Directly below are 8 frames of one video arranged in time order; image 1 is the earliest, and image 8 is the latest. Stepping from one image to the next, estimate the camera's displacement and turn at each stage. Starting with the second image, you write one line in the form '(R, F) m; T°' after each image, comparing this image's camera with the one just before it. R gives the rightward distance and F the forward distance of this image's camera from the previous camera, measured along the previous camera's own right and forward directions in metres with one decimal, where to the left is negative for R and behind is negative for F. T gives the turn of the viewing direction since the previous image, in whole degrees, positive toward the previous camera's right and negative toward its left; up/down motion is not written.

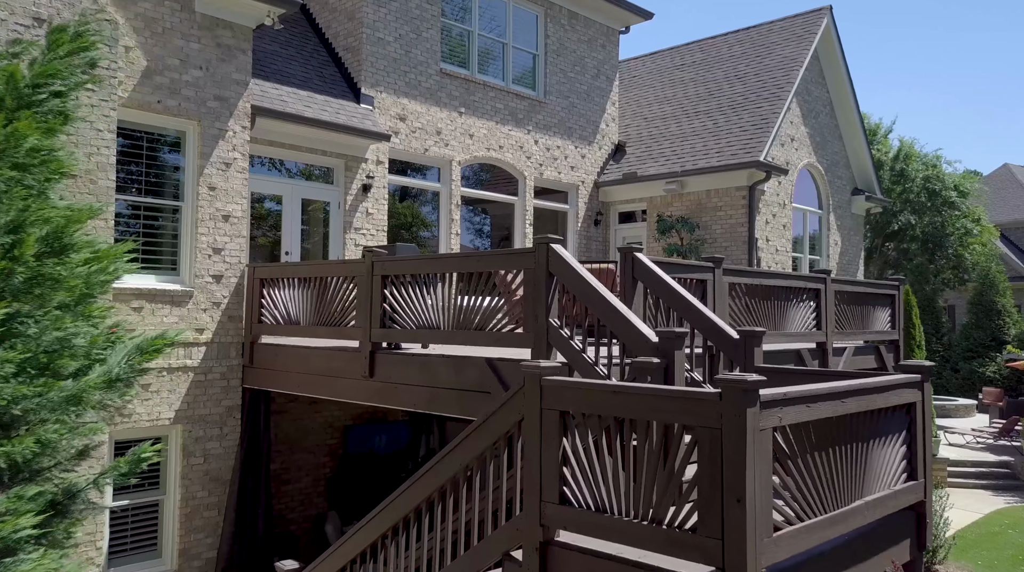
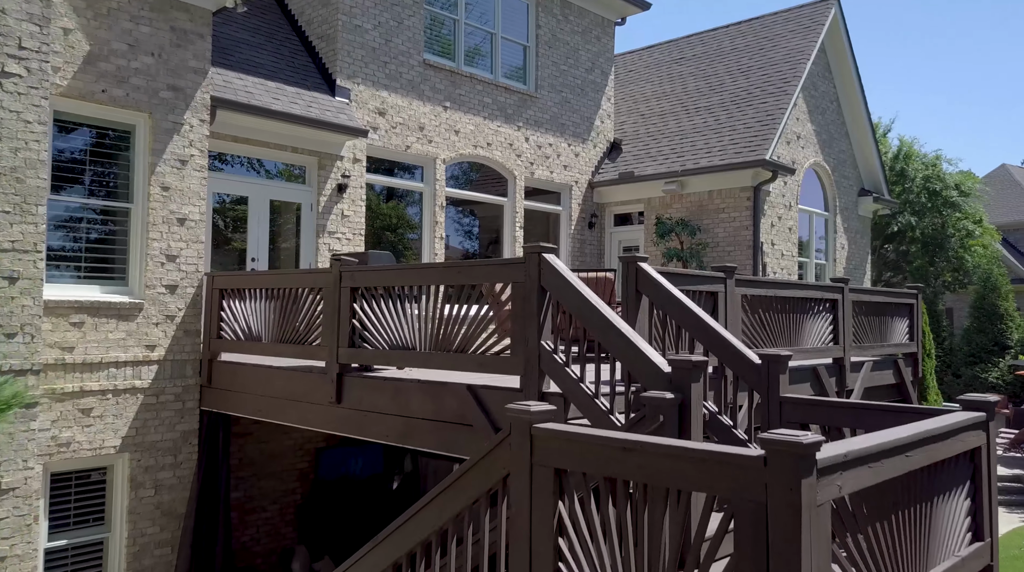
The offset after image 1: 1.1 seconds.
(0.0, +1.0) m; 0°
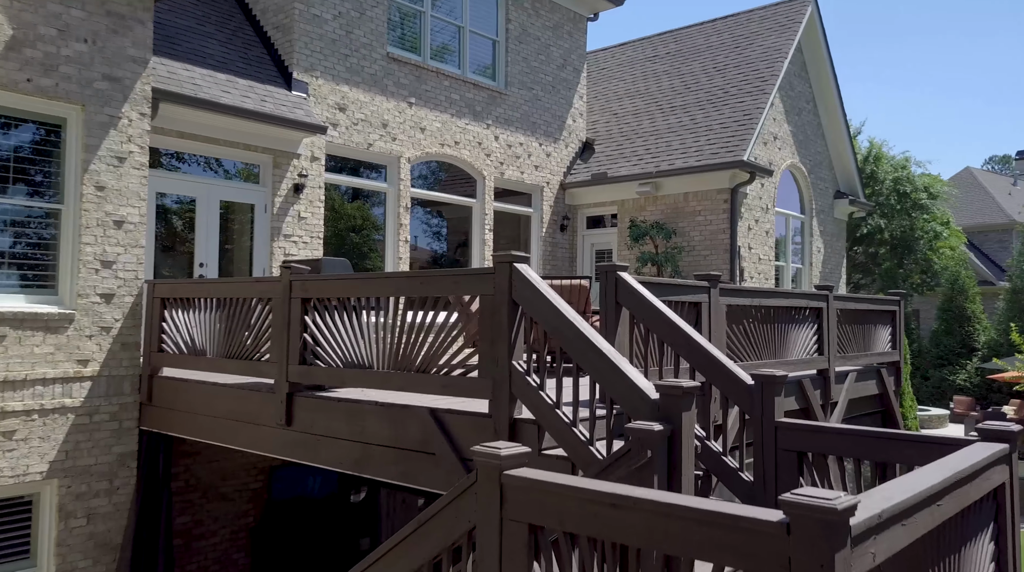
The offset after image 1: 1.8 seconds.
(0.0, +0.6) m; +2°
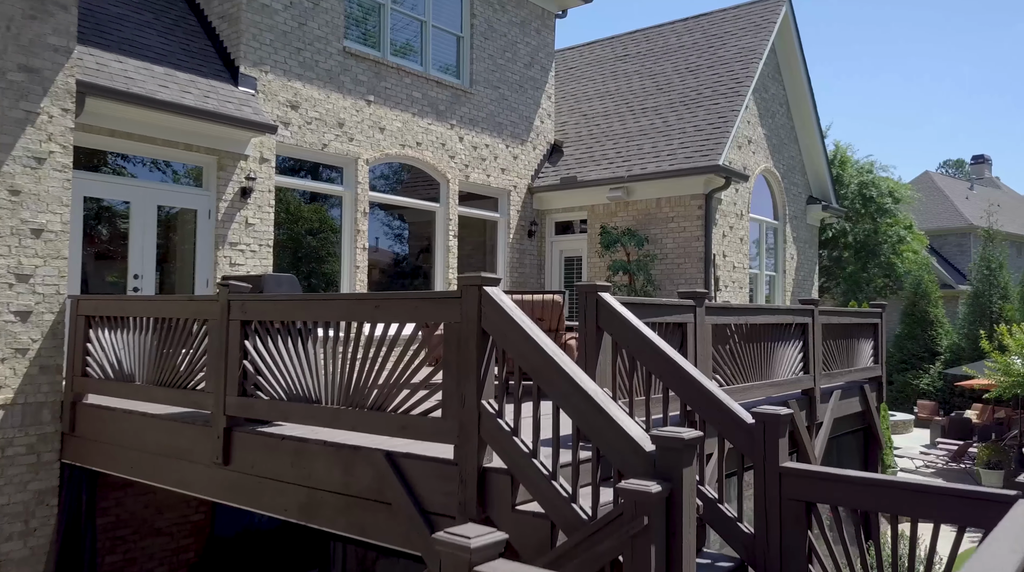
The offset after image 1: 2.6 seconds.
(0.0, +0.7) m; +2°
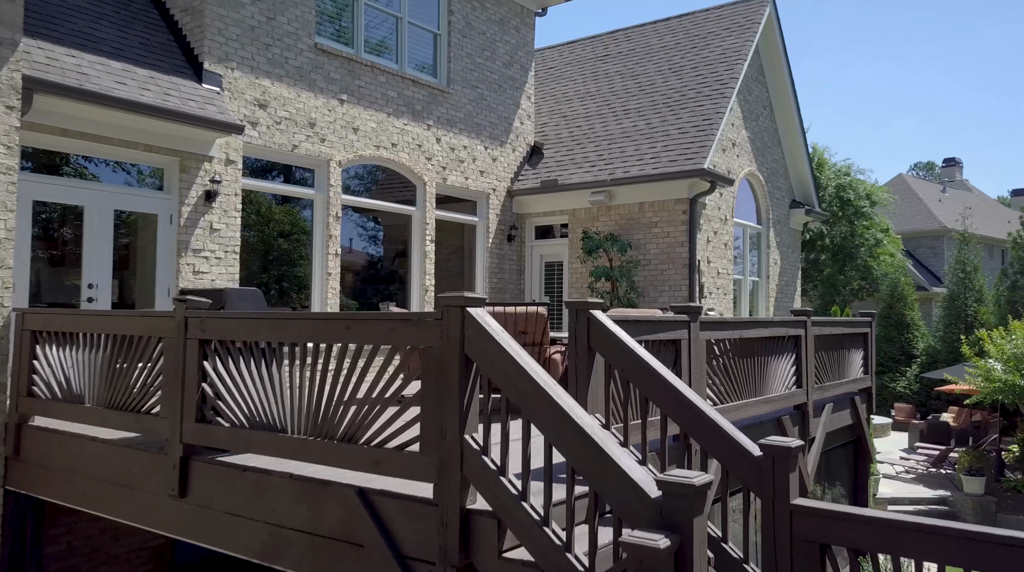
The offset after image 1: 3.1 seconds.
(-0.1, +0.5) m; +2°
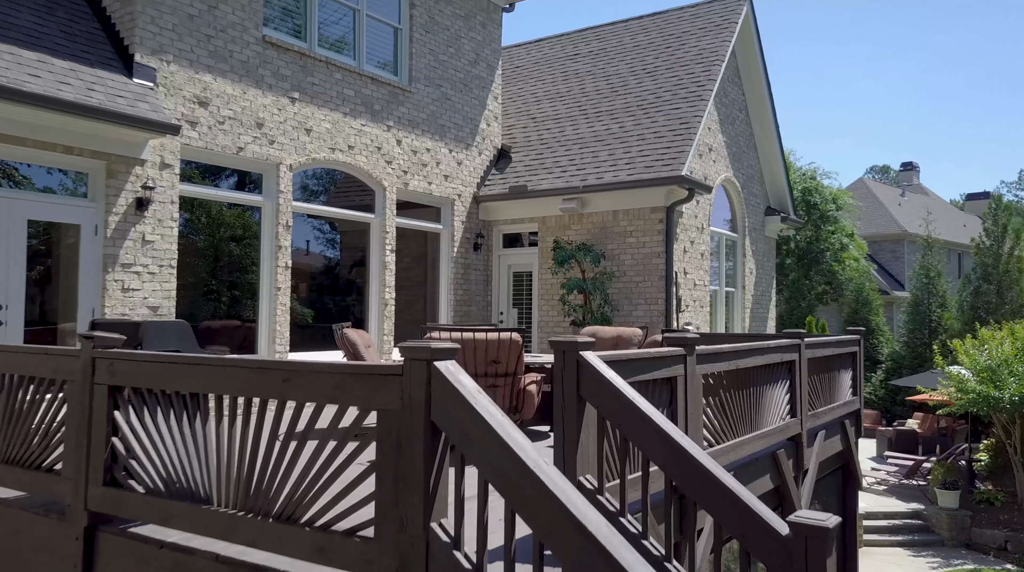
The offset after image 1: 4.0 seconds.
(-0.1, +0.8) m; +2°
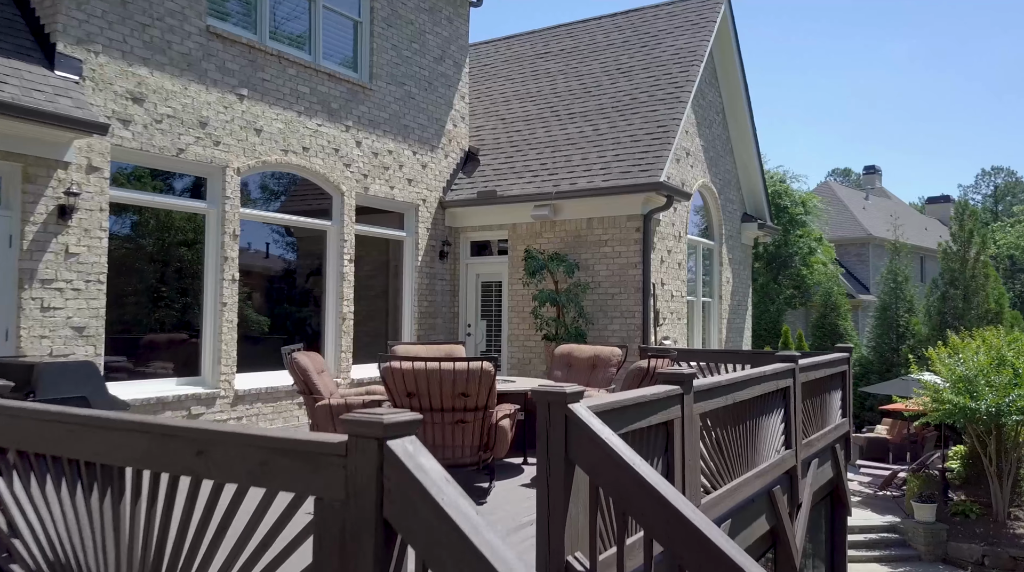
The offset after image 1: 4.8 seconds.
(0.0, +0.8) m; +2°
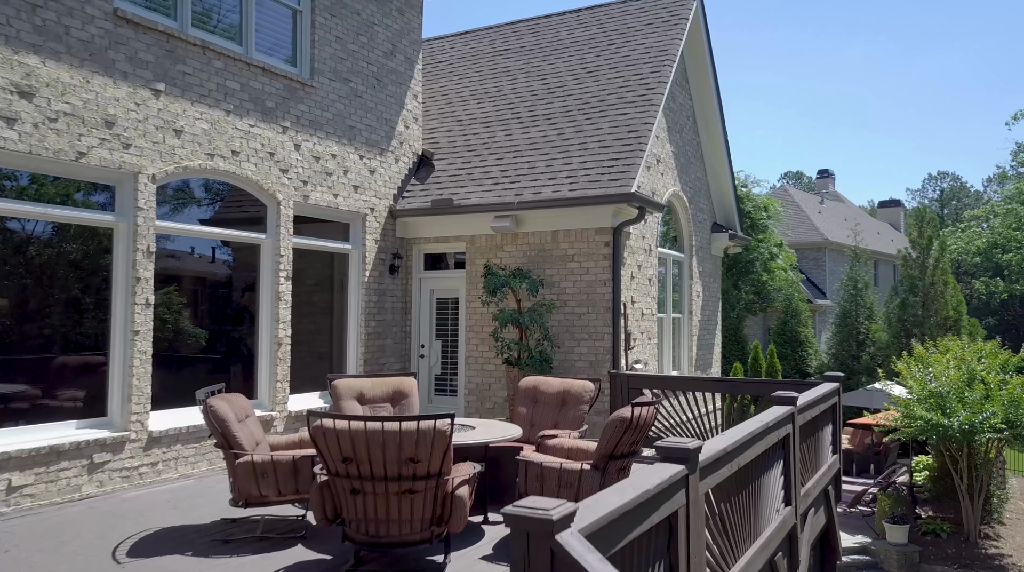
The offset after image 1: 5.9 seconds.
(0.0, +1.1) m; +3°
